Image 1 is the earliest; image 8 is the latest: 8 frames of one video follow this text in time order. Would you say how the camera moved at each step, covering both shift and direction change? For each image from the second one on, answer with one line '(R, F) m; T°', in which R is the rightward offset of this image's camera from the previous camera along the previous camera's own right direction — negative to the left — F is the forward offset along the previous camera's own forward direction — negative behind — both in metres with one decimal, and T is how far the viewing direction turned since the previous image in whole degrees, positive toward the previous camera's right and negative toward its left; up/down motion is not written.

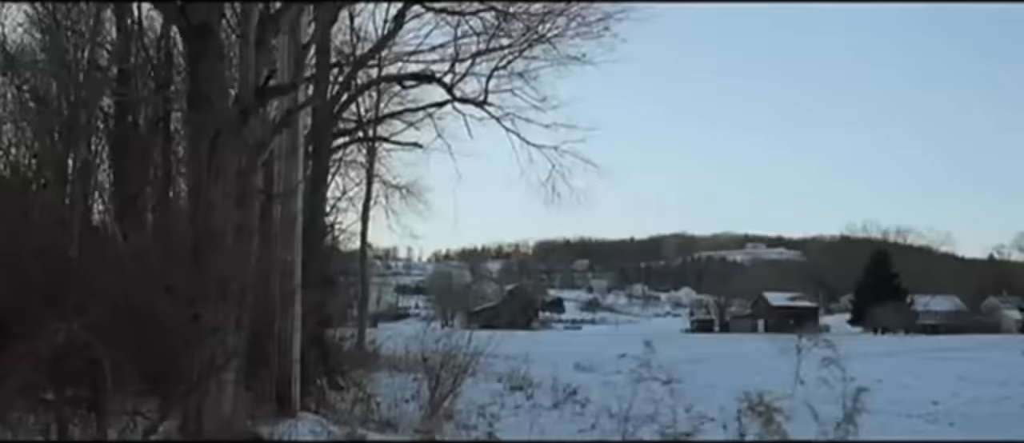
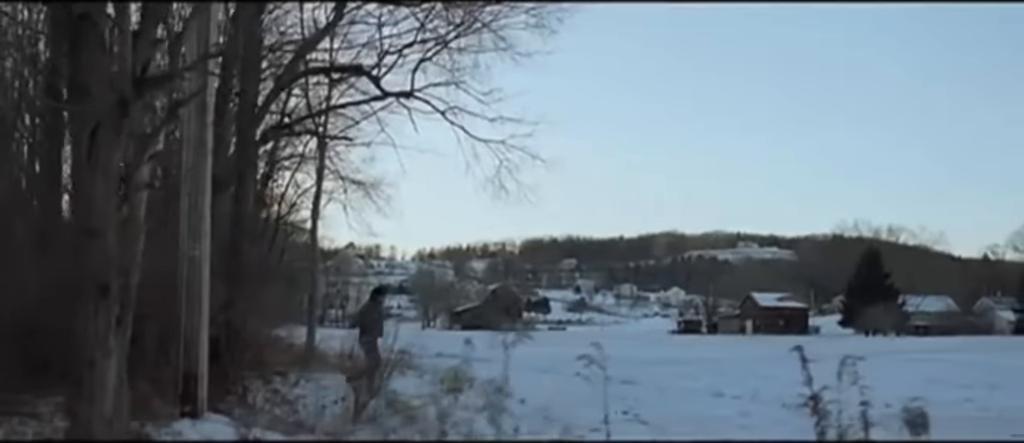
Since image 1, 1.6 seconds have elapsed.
(+1.6, +0.9) m; -1°
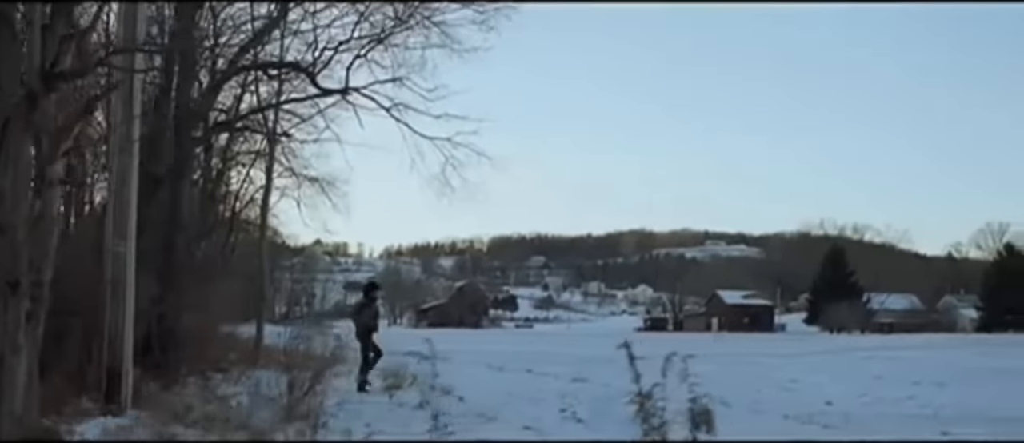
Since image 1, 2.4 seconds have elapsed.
(+0.9, +0.1) m; 0°
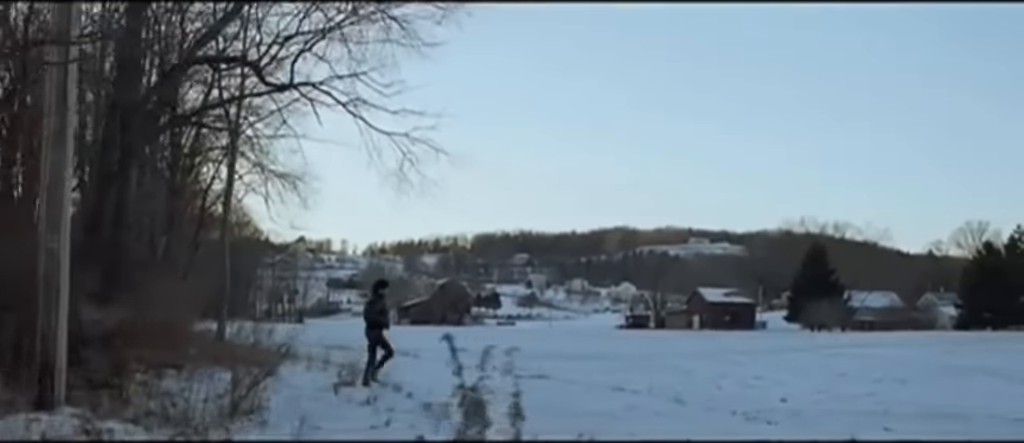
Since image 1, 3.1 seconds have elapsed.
(+1.0, 0.0) m; 0°
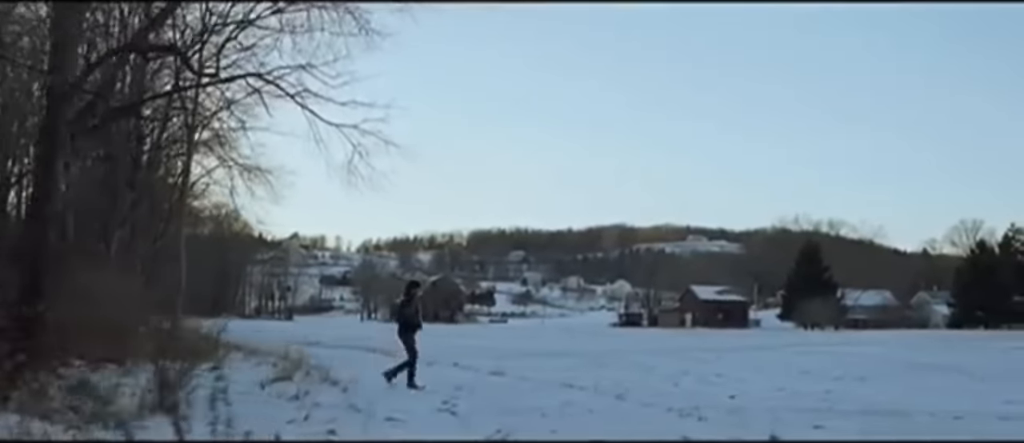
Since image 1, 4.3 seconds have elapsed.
(+1.7, +0.4) m; -2°
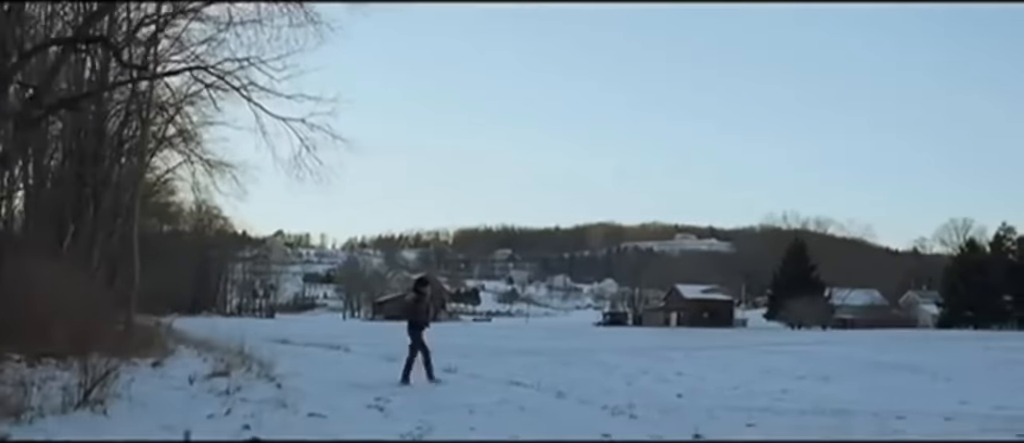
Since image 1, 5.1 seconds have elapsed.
(+1.4, +0.6) m; -1°
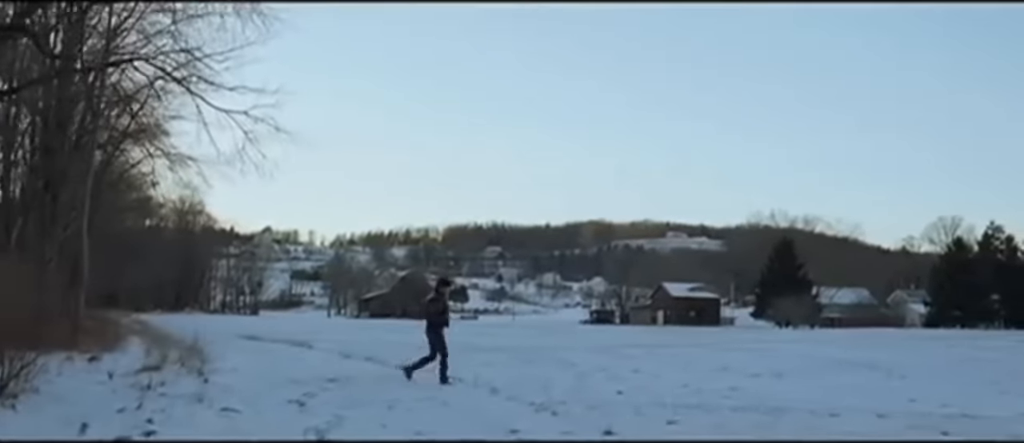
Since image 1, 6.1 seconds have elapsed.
(+1.6, +0.5) m; -1°
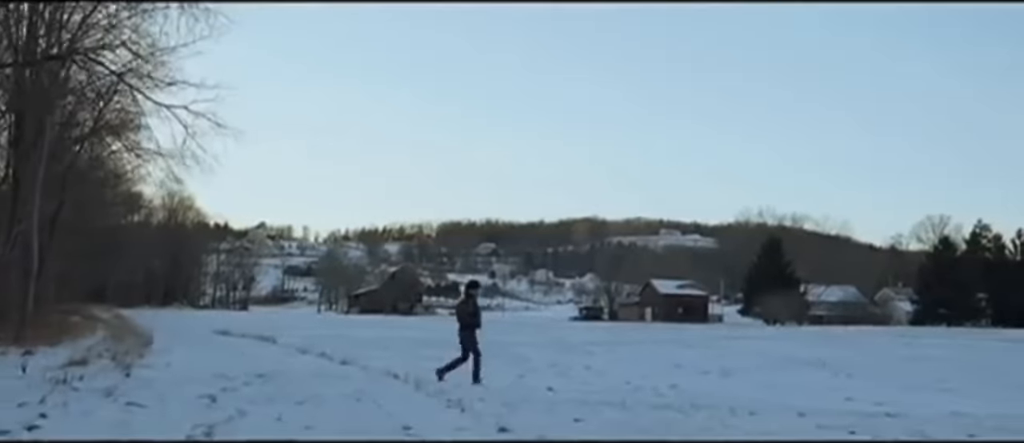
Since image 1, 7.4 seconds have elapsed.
(+1.9, +0.2) m; -2°
